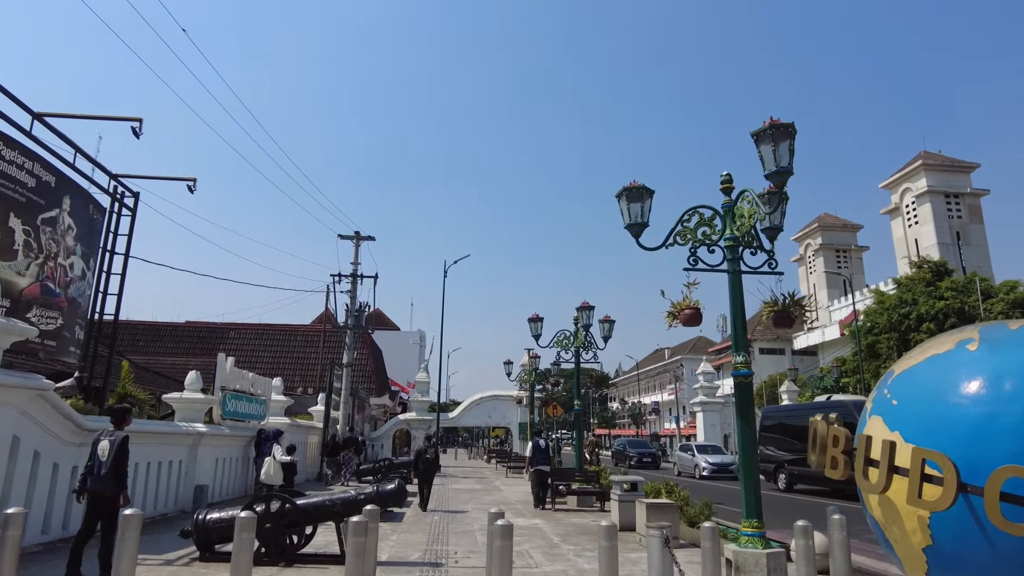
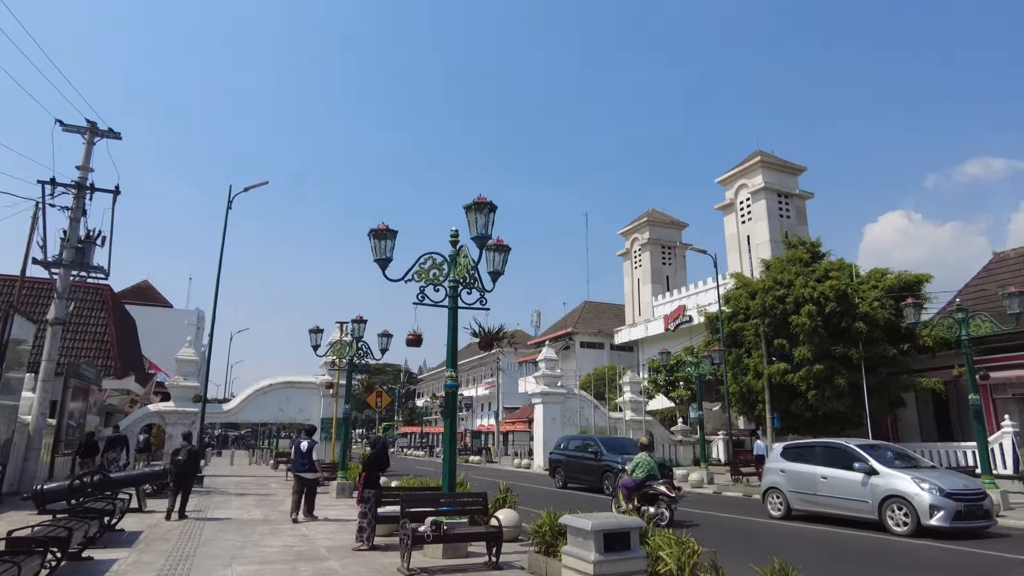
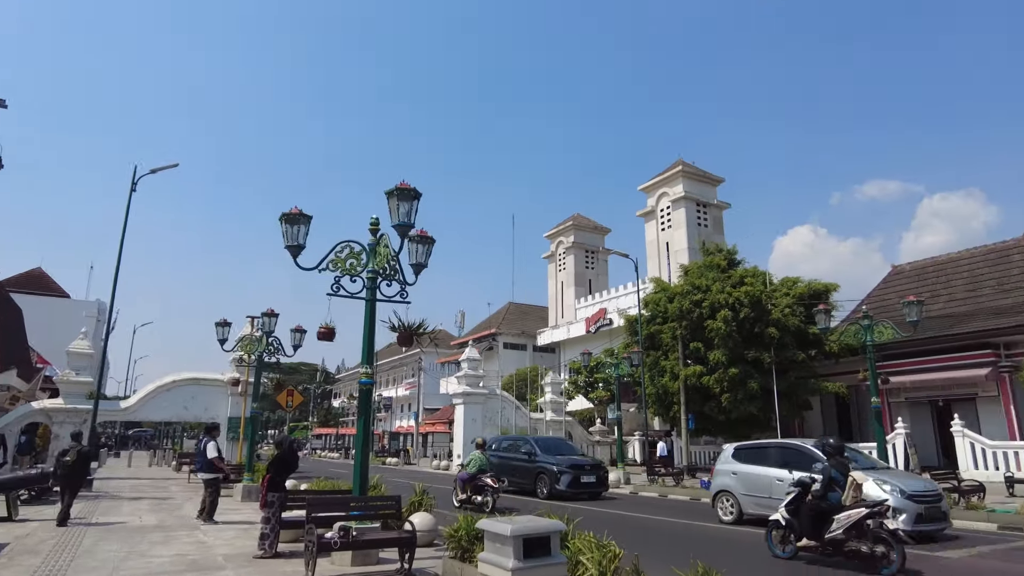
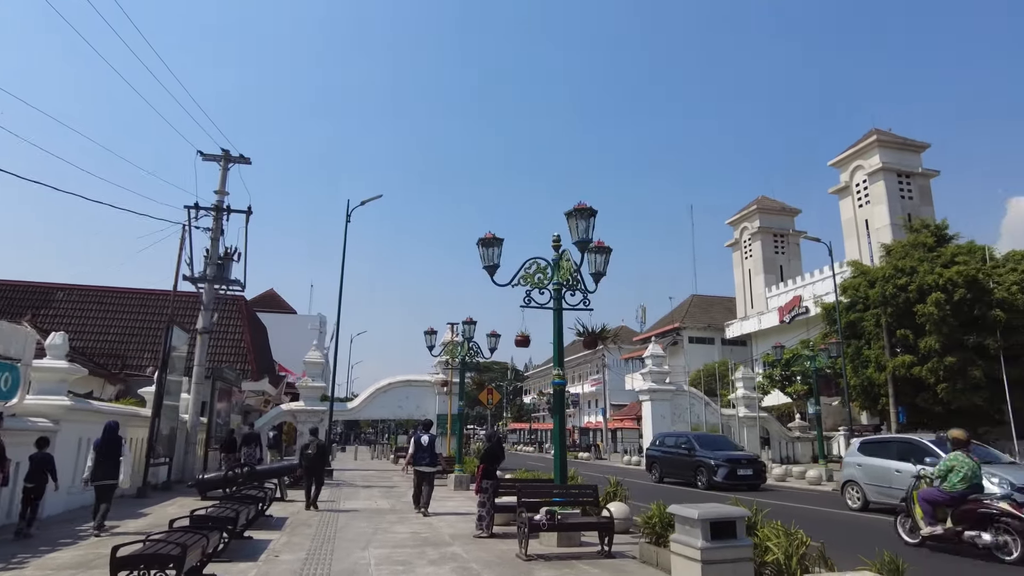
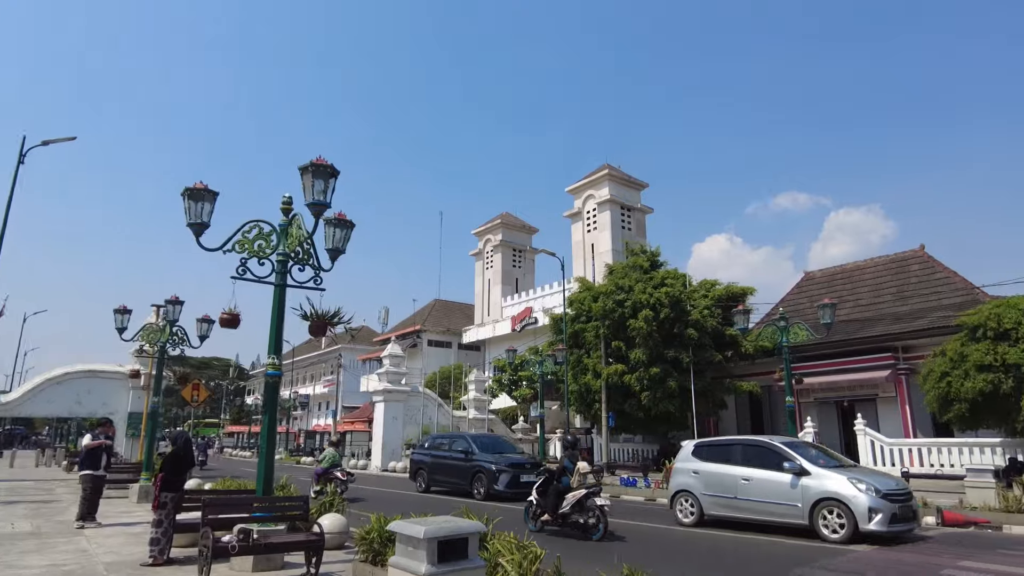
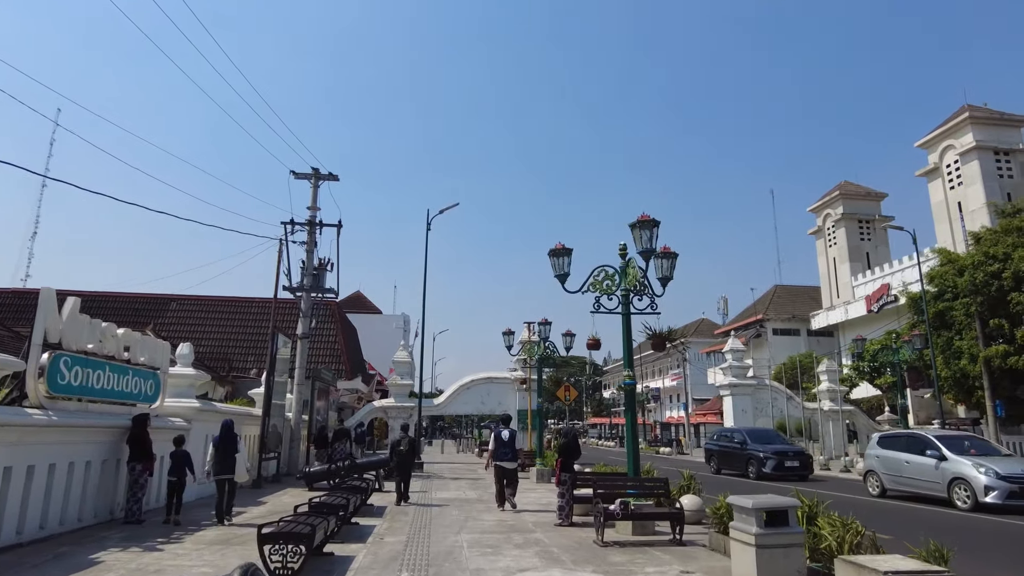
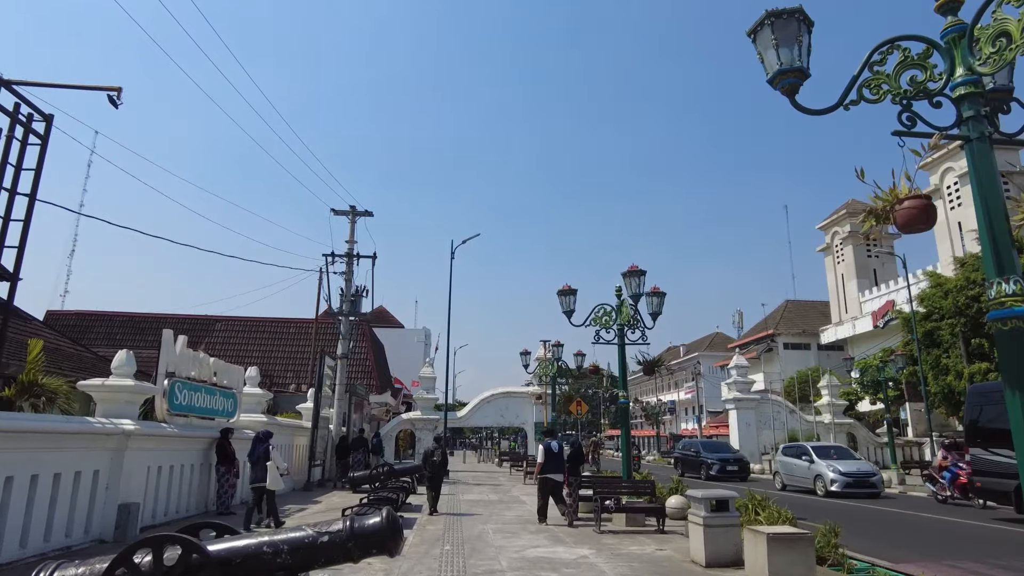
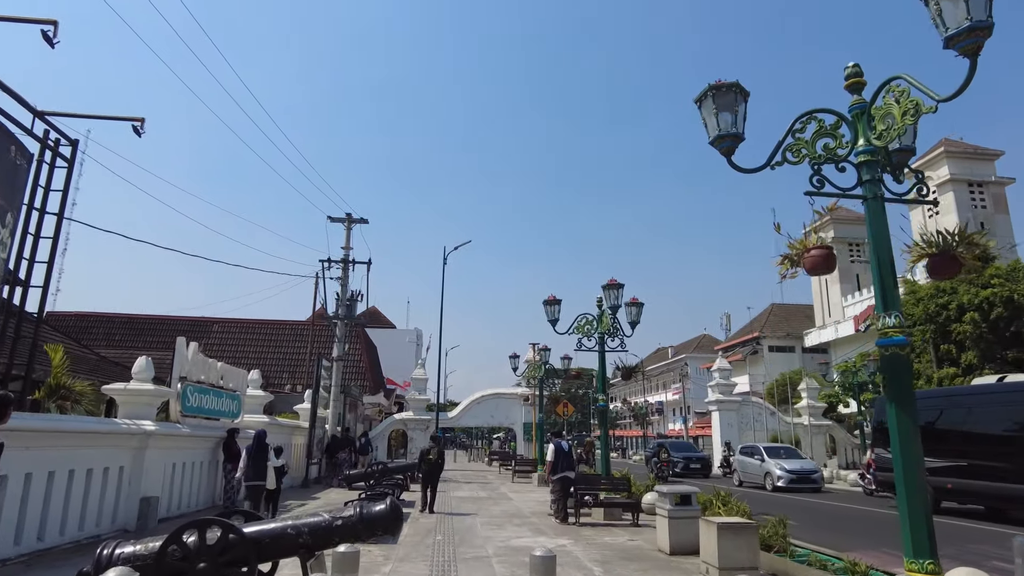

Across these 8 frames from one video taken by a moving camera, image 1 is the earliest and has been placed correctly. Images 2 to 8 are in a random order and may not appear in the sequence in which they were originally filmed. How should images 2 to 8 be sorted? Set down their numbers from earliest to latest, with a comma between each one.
8, 7, 6, 4, 2, 3, 5
